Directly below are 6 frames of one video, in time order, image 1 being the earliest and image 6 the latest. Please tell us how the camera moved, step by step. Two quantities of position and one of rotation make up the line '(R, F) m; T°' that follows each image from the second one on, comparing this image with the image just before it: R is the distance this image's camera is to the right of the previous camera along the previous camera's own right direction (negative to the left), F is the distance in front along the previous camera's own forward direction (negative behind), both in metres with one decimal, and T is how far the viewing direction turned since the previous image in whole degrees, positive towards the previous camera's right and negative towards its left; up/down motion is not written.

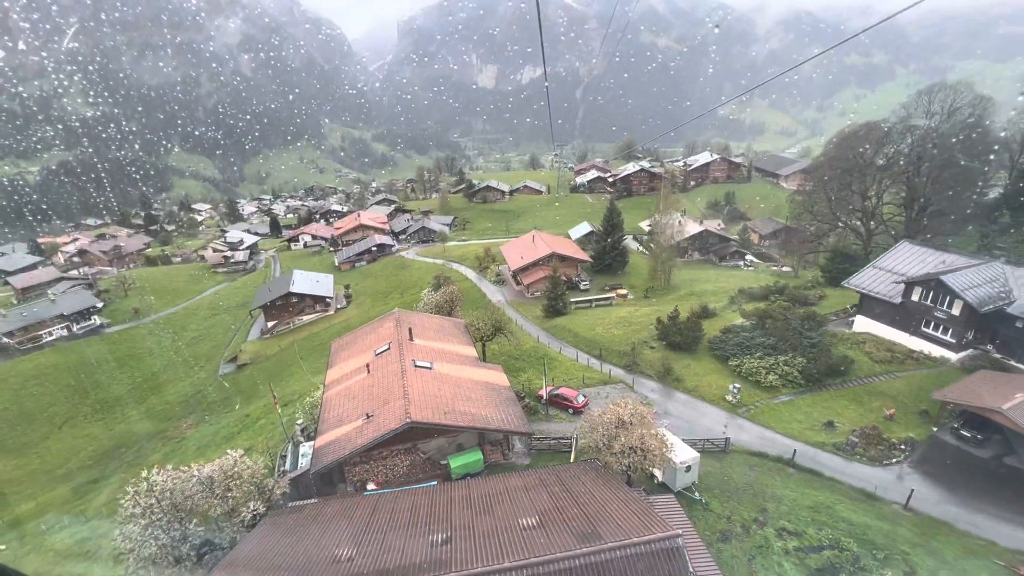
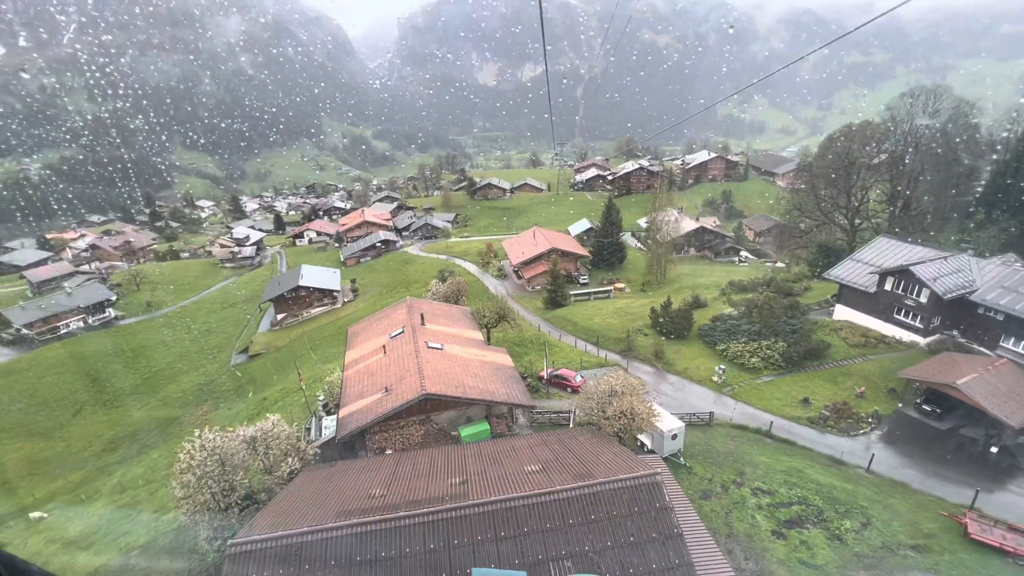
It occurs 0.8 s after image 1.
(-0.1, -1.3) m; 0°
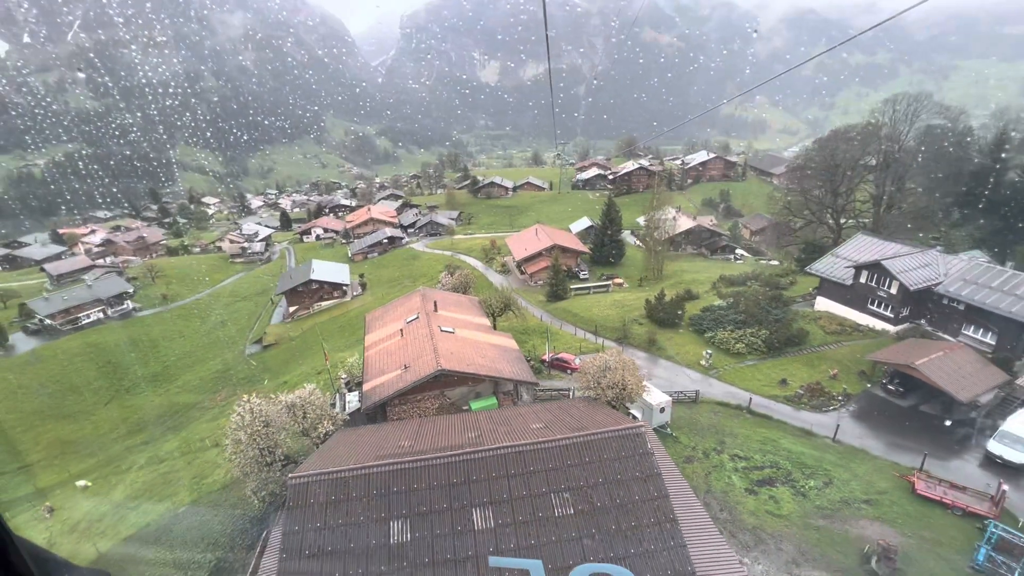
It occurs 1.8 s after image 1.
(-0.2, -1.5) m; 0°
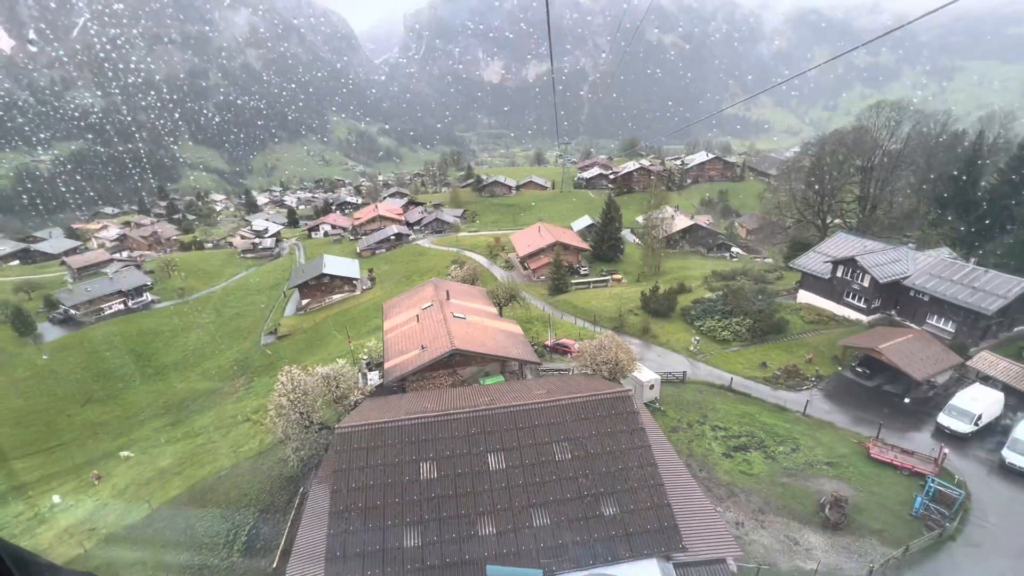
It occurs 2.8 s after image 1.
(-0.2, -1.7) m; 0°
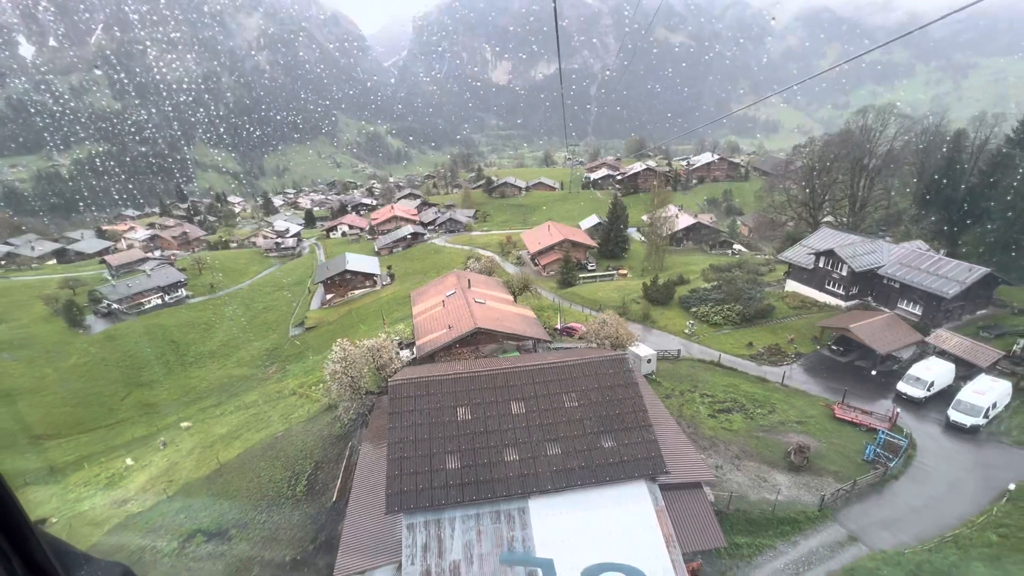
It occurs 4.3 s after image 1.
(-0.3, -2.5) m; -1°
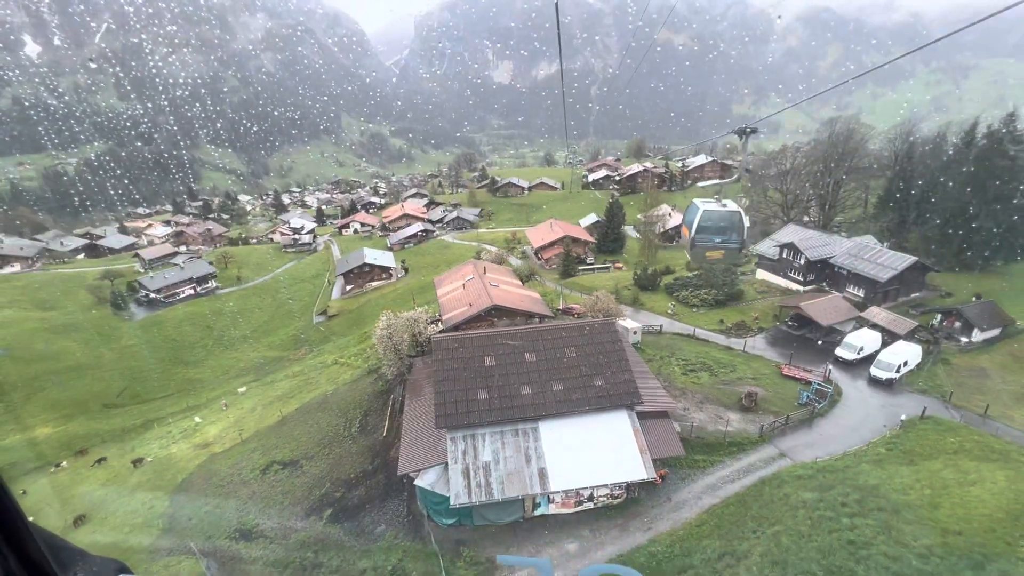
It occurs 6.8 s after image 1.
(-0.5, -3.9) m; 0°
